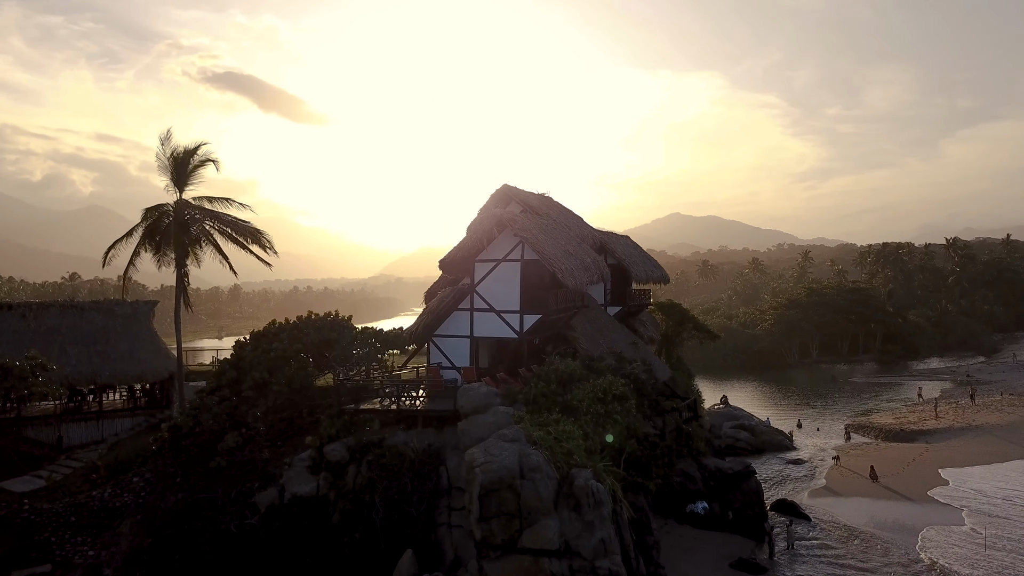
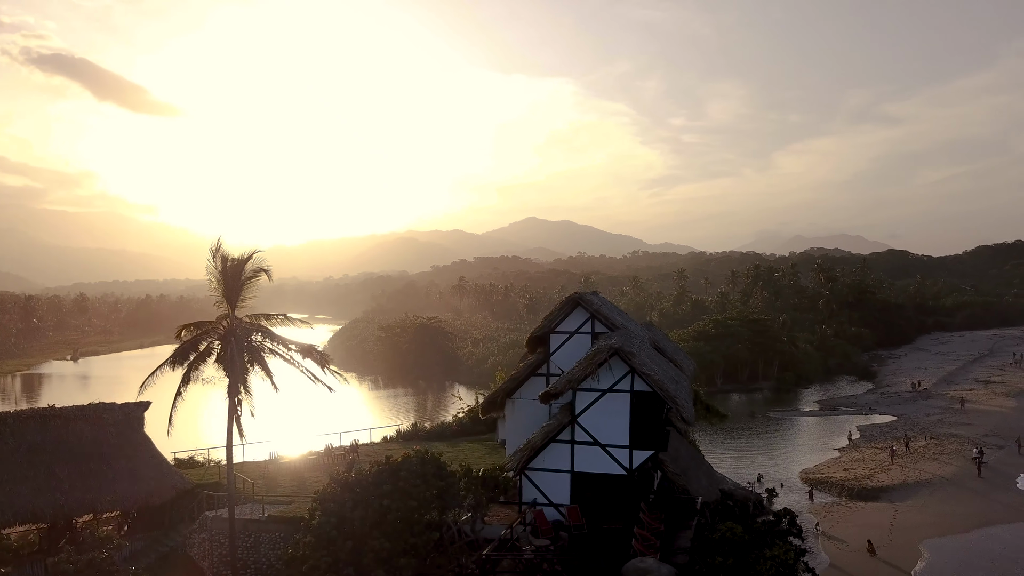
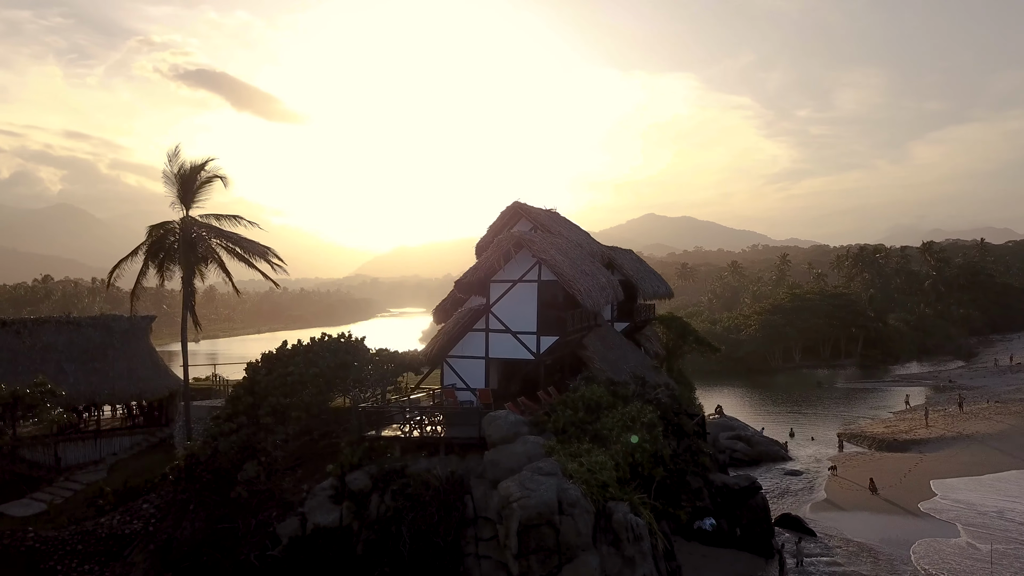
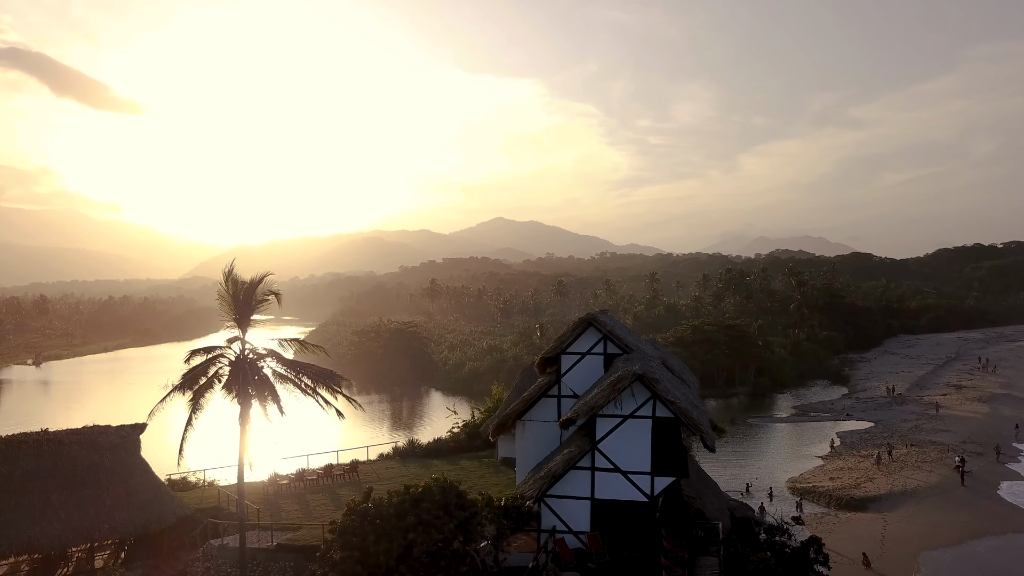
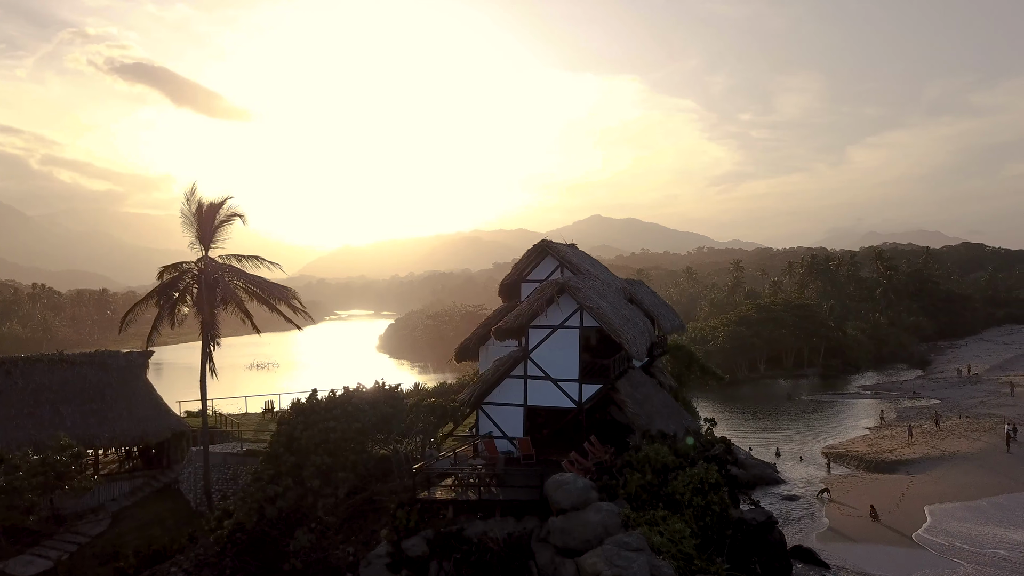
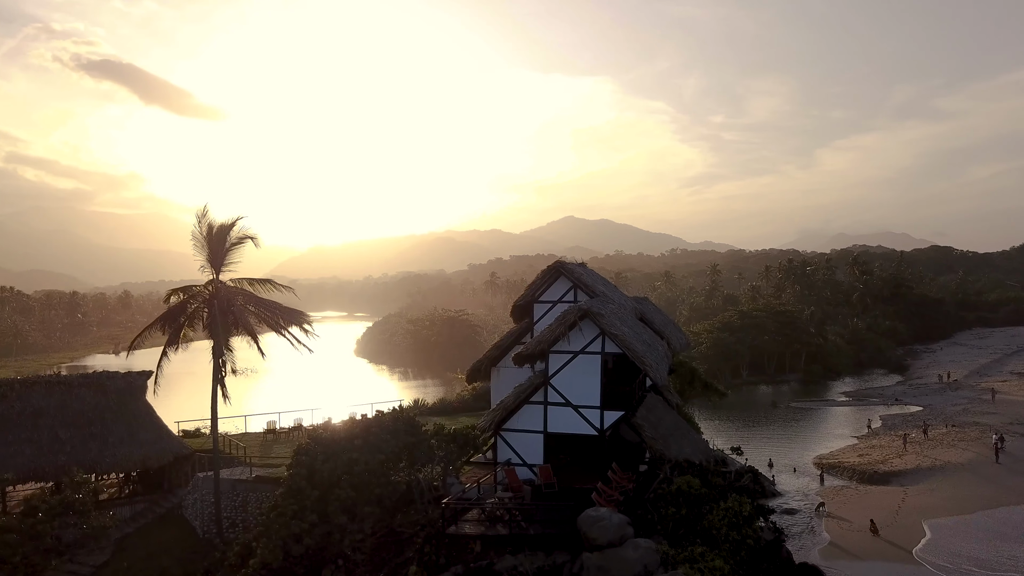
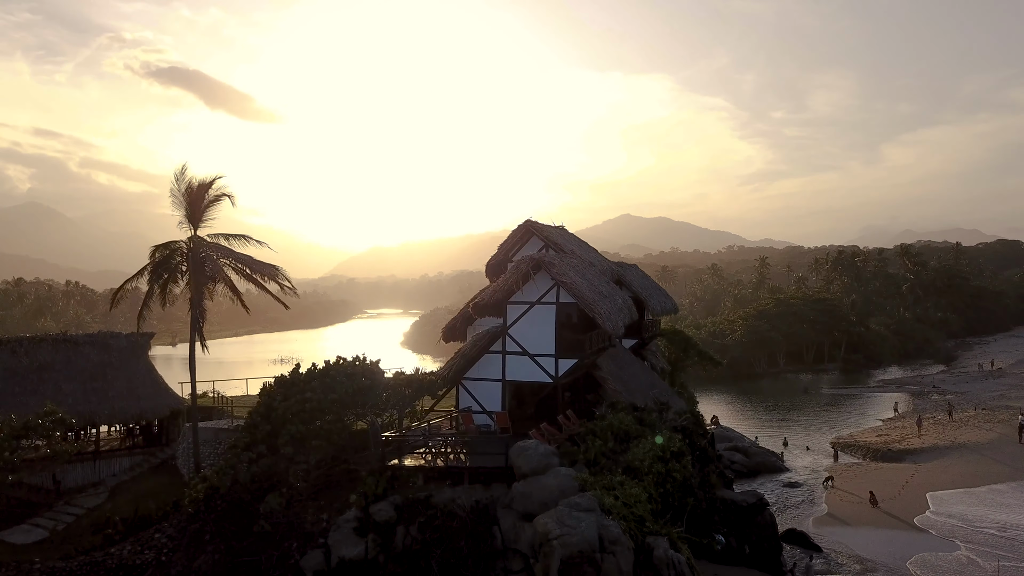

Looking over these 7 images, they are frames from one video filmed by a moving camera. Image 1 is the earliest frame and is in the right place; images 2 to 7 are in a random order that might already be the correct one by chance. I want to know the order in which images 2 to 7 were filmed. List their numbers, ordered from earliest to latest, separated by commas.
3, 7, 5, 6, 2, 4
